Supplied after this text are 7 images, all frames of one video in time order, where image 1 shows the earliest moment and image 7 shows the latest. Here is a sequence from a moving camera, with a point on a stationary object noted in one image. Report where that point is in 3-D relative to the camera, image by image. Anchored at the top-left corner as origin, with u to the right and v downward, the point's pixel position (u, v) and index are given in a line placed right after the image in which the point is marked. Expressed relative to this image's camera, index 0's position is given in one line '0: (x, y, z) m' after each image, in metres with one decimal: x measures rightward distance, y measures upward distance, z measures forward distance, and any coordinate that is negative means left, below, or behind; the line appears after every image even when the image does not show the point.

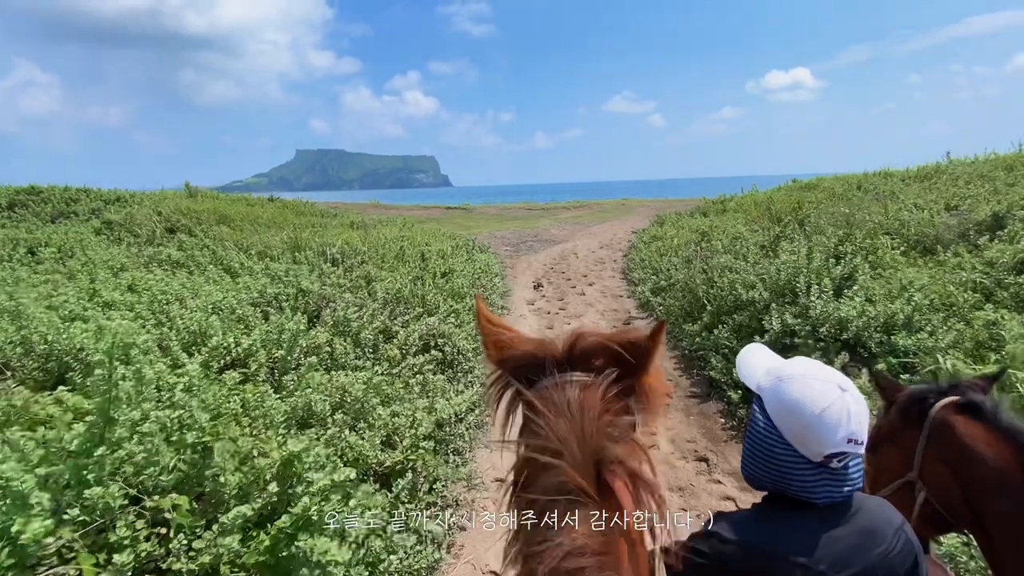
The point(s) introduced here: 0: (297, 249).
0: (-5.2, +0.9, +11.1) m
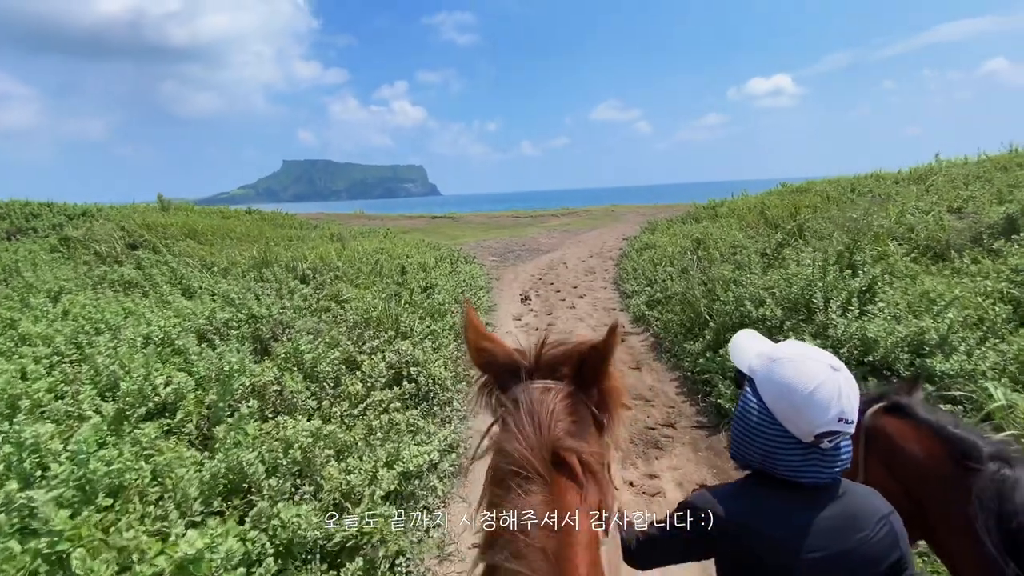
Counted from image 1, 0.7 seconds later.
0: (-5.5, +0.5, +10.3) m
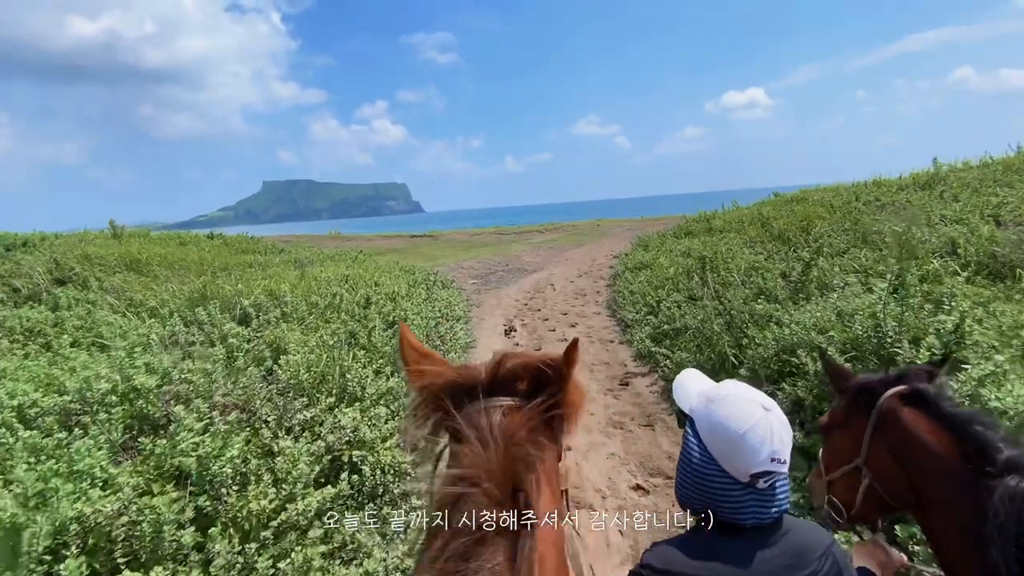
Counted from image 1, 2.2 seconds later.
0: (-5.9, -0.3, +8.8) m
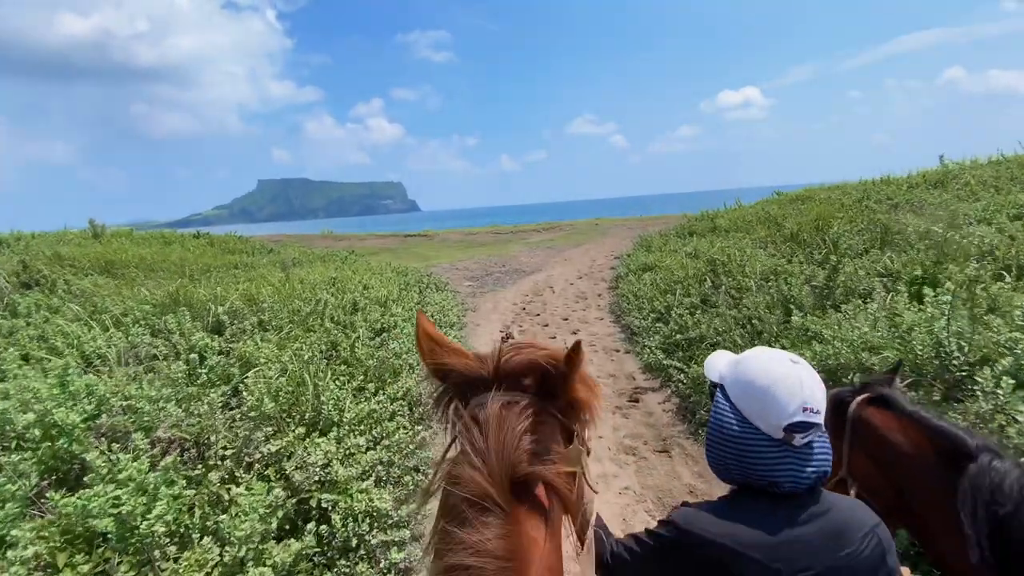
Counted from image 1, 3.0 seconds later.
0: (-6.0, -0.4, +8.1) m
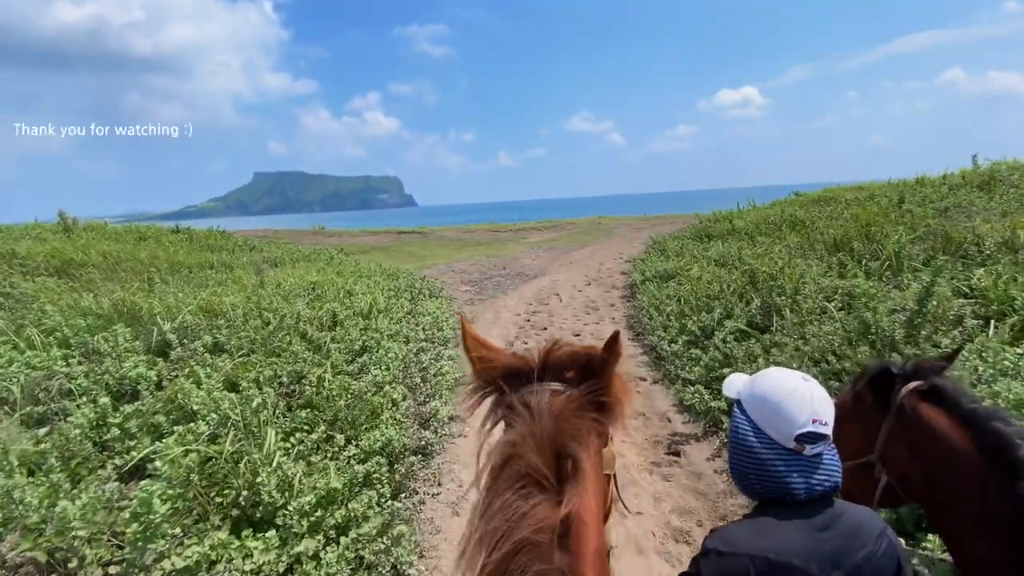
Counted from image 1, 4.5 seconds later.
0: (-5.9, -0.6, +6.7) m
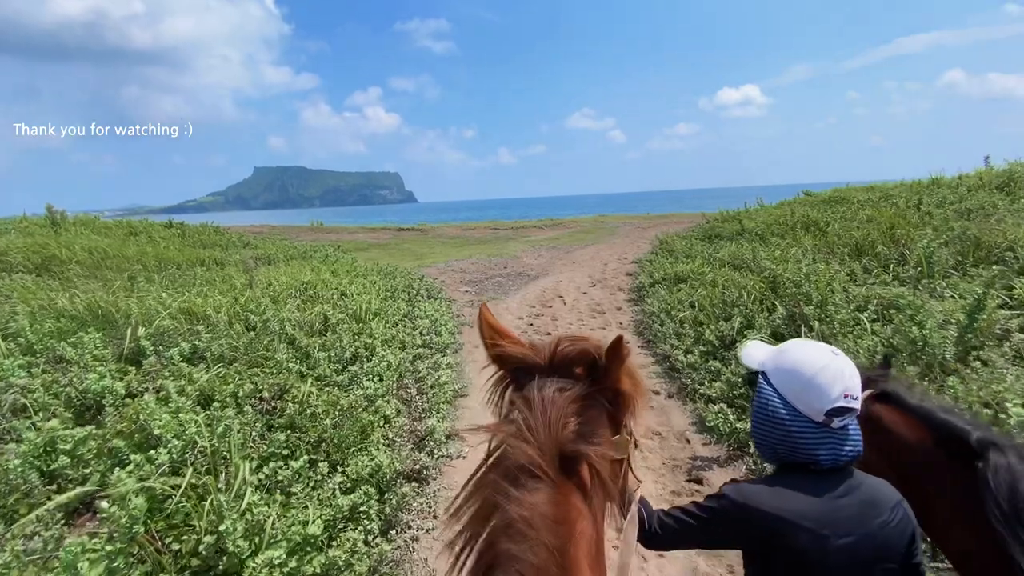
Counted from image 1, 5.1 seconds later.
0: (-5.8, -0.6, +6.2) m
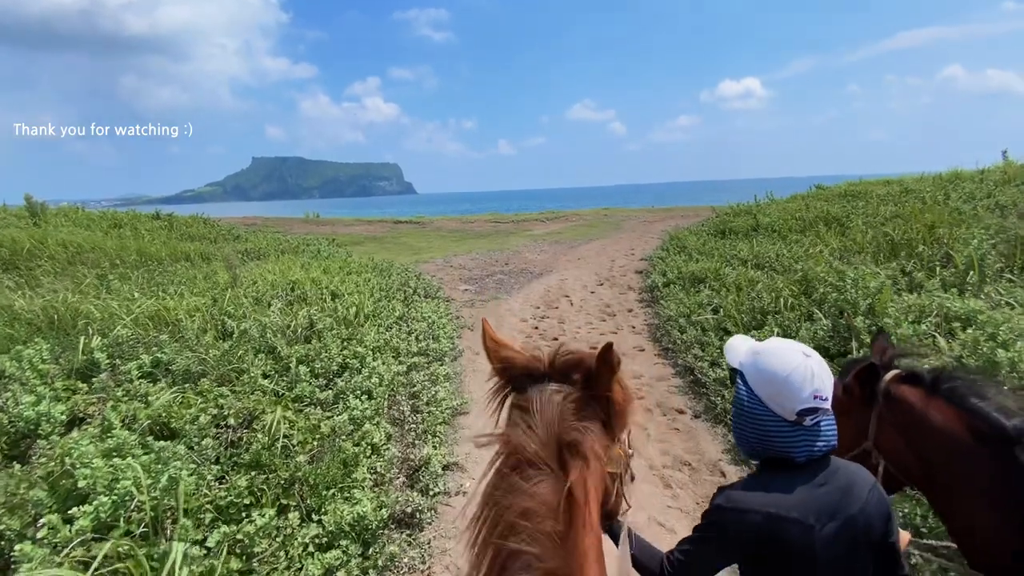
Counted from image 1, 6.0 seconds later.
0: (-5.7, -0.6, +5.5) m
